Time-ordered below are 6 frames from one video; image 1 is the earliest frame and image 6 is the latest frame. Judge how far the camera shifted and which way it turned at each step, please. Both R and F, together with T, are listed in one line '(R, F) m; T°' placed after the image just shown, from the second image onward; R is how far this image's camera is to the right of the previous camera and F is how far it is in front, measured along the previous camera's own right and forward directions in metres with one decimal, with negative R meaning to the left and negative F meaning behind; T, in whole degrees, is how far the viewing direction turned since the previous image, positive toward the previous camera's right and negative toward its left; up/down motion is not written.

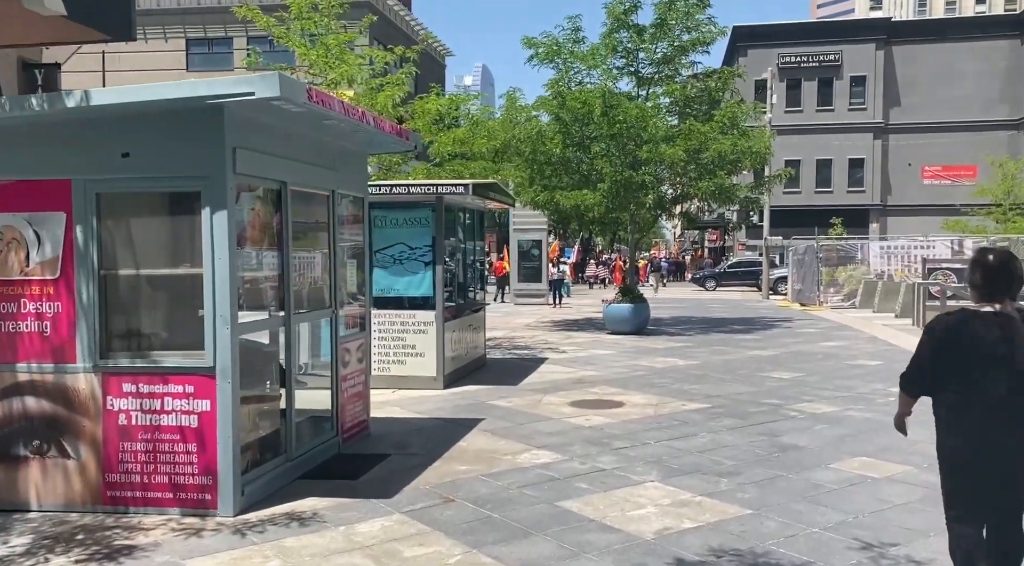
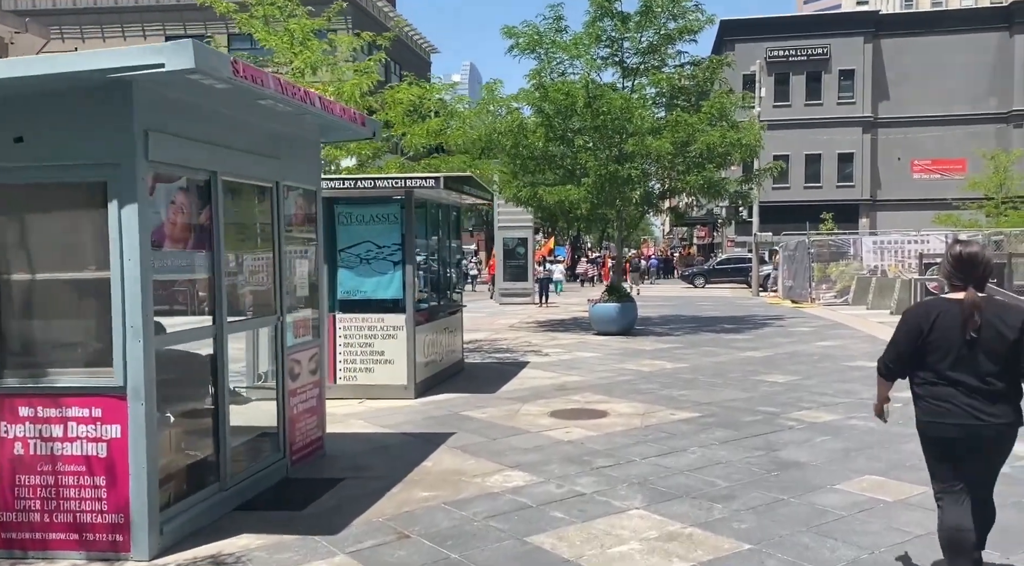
(+0.2, +0.7) m; +1°
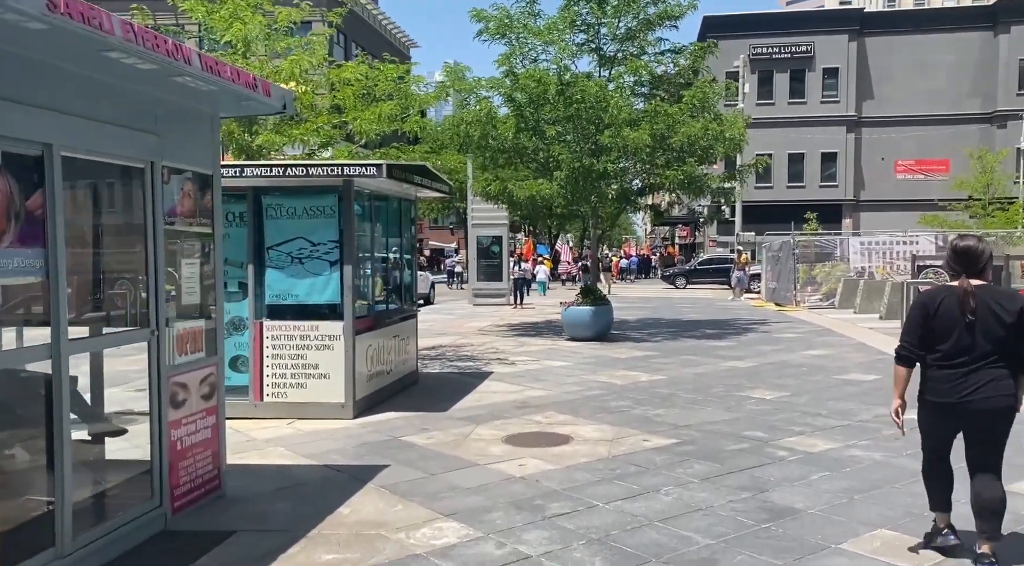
(+0.3, +1.2) m; +1°
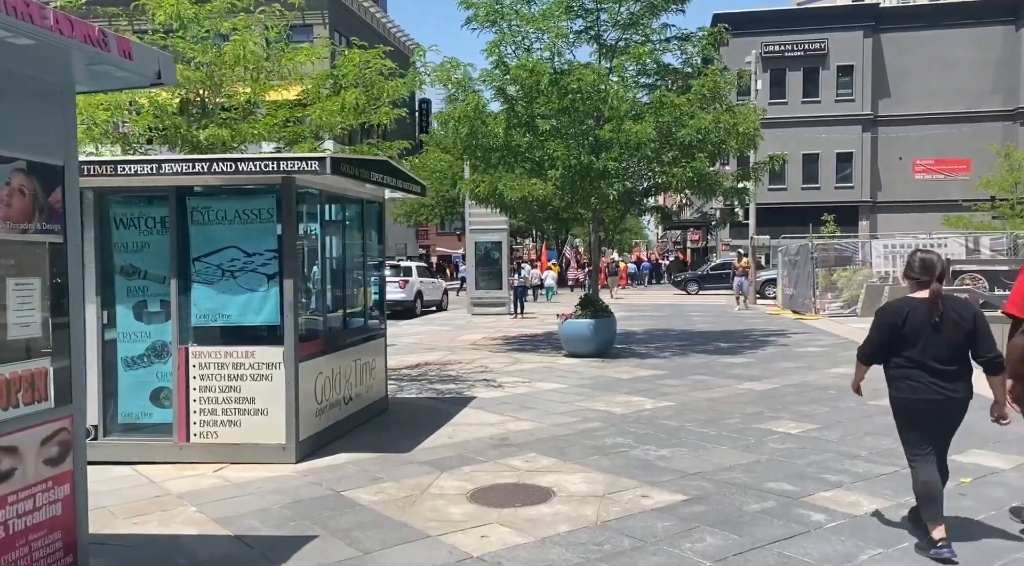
(+0.3, +1.4) m; -1°
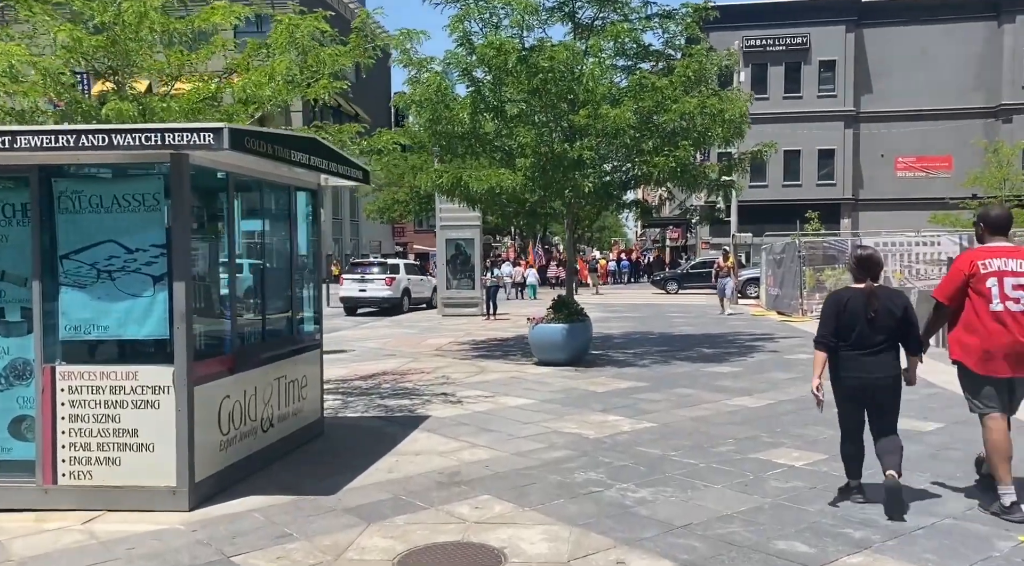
(+0.2, +1.4) m; +1°
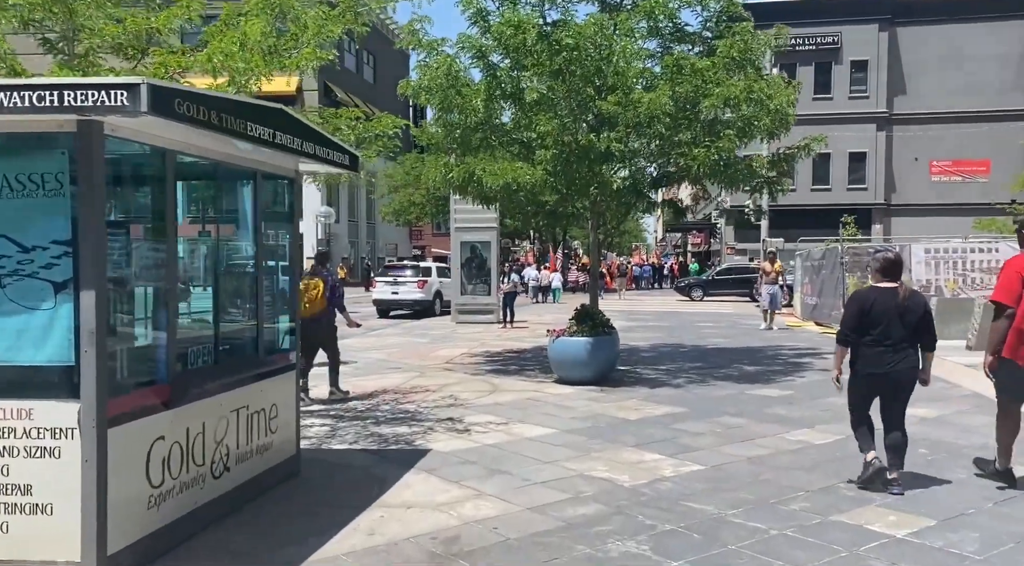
(0.0, +1.5) m; -1°
